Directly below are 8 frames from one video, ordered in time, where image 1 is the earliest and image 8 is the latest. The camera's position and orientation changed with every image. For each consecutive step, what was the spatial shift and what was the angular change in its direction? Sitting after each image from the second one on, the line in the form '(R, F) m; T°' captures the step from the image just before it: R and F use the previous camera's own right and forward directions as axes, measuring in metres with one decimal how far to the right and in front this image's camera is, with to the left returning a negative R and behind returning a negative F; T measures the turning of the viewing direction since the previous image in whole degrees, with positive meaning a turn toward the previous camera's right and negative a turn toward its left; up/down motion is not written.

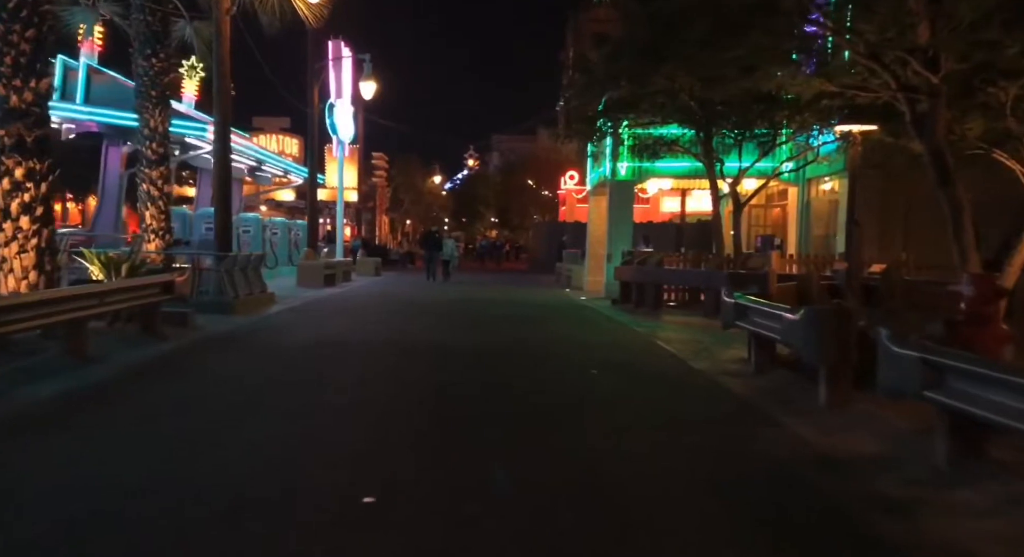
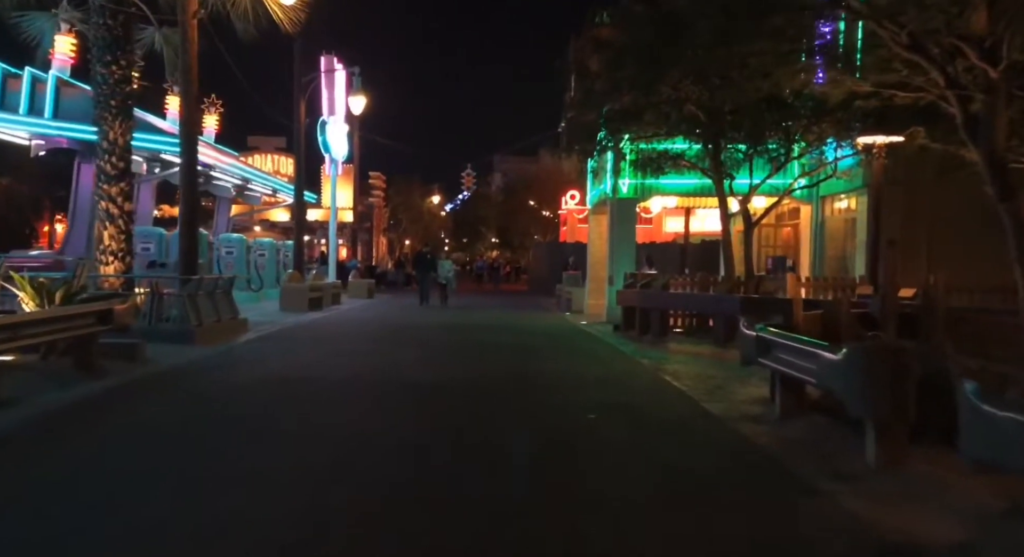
(+0.2, +1.5) m; 0°
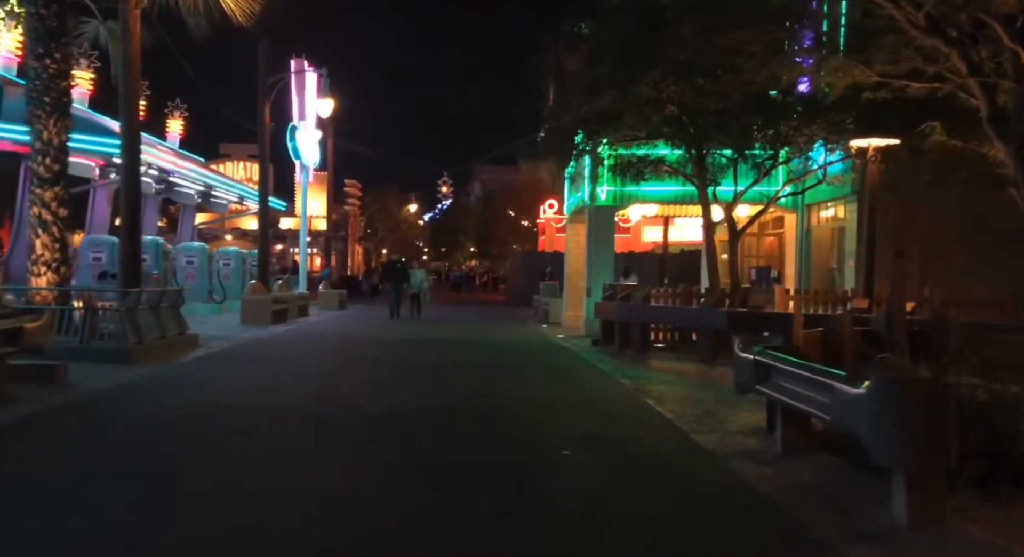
(+0.2, +1.2) m; +1°
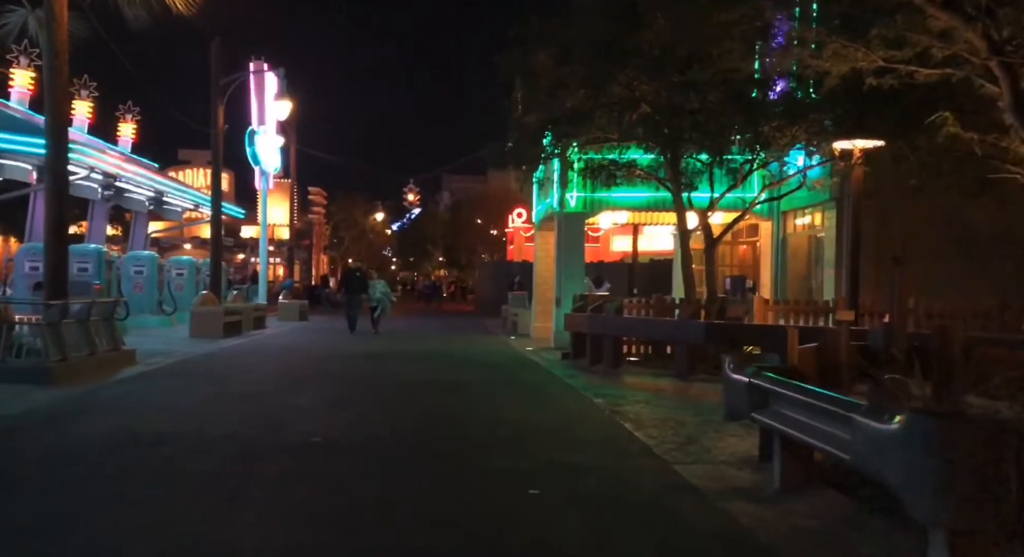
(+0.1, +1.1) m; +2°
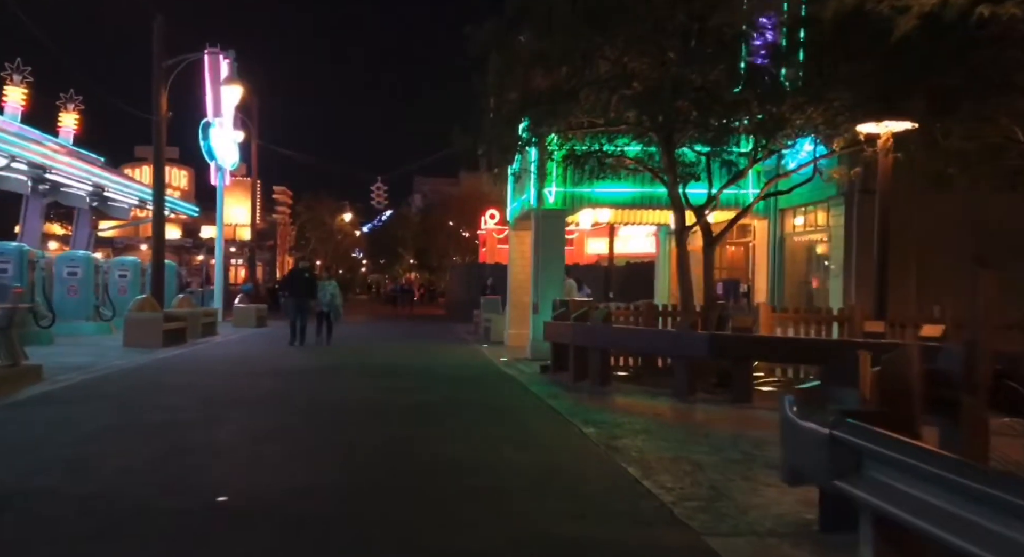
(0.0, +2.1) m; +2°
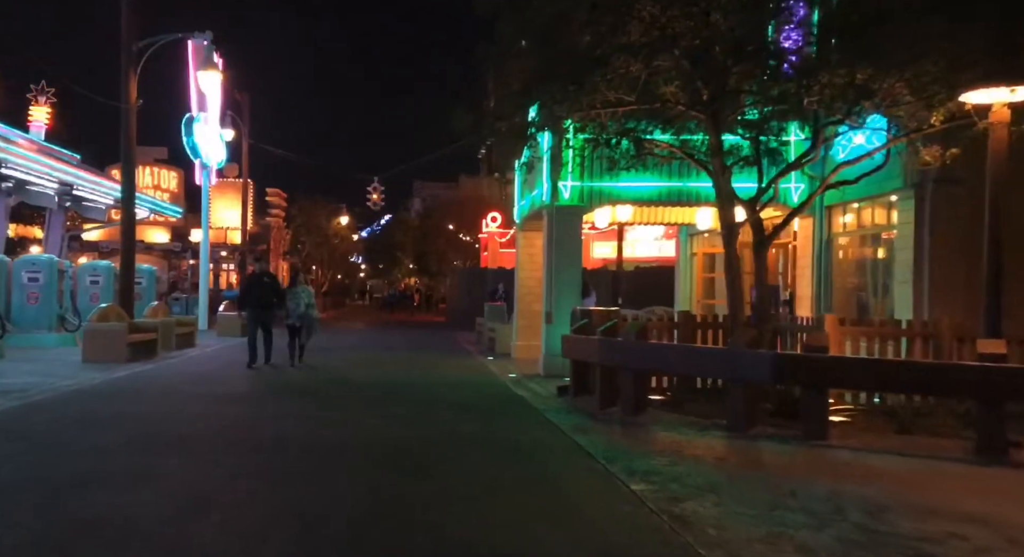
(-0.2, +2.4) m; 0°
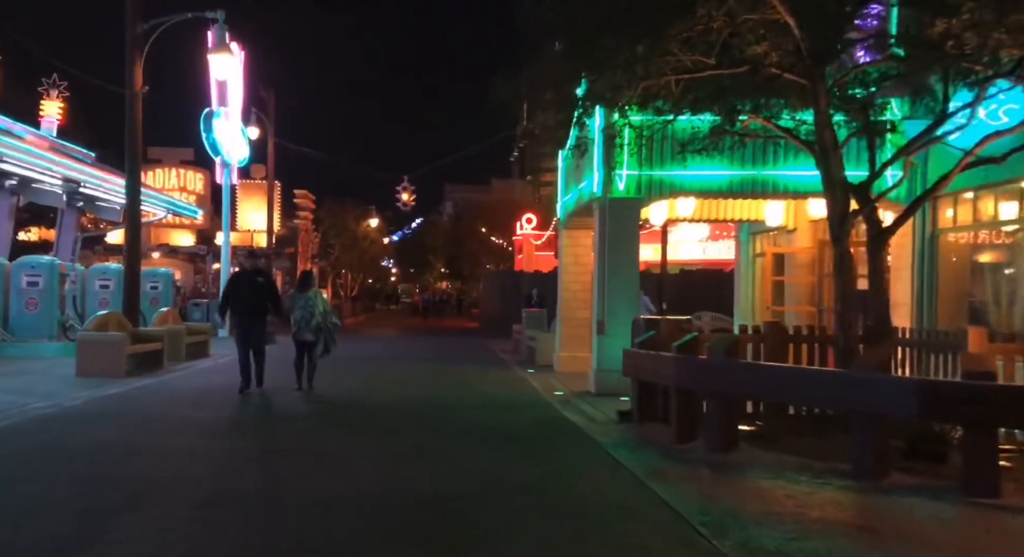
(-0.3, +2.3) m; -2°
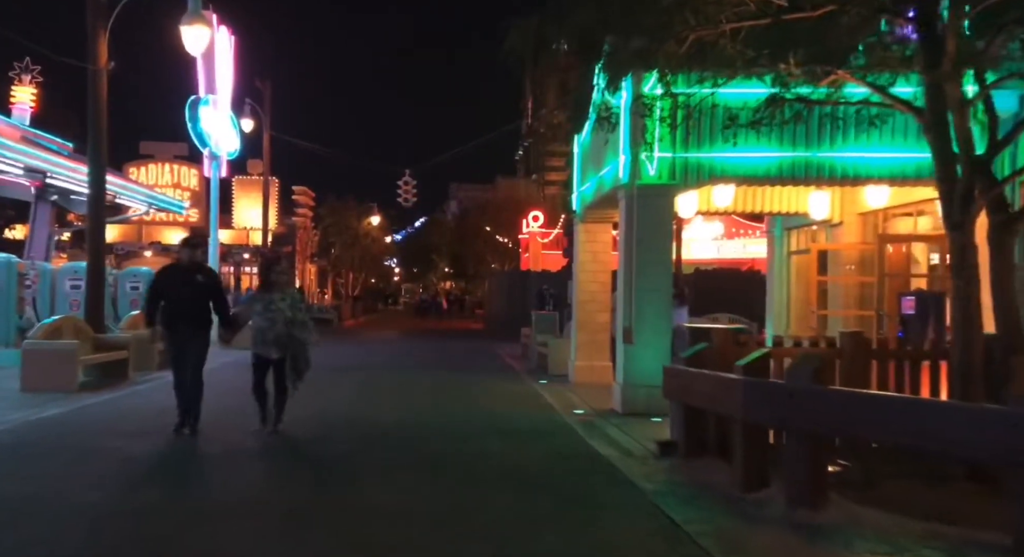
(-0.1, +2.2) m; 0°
